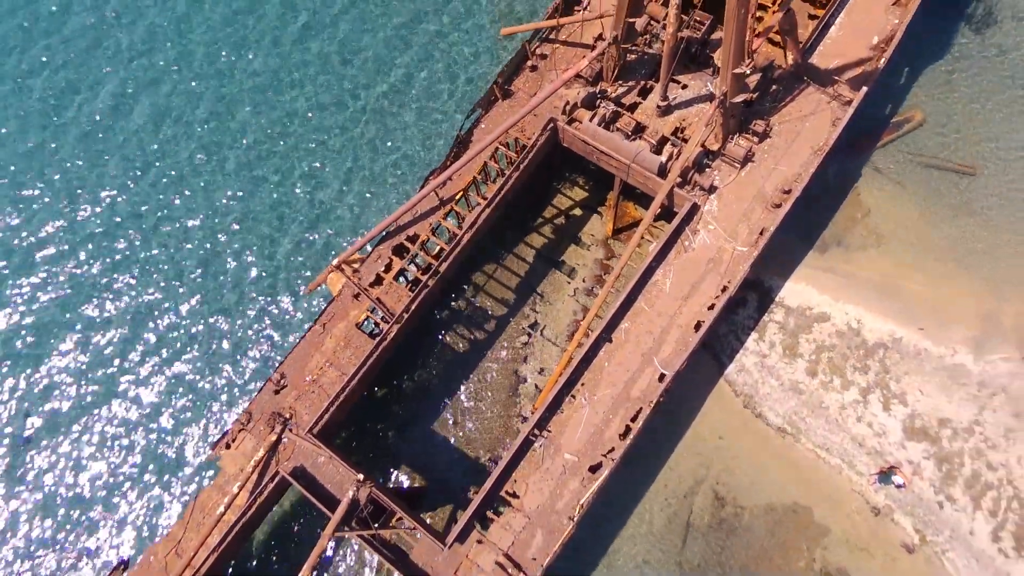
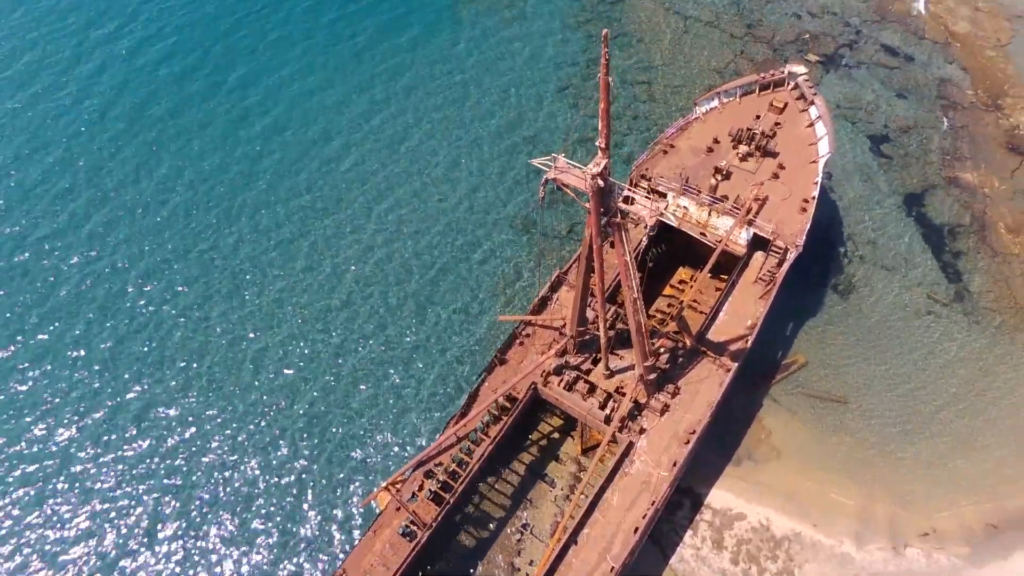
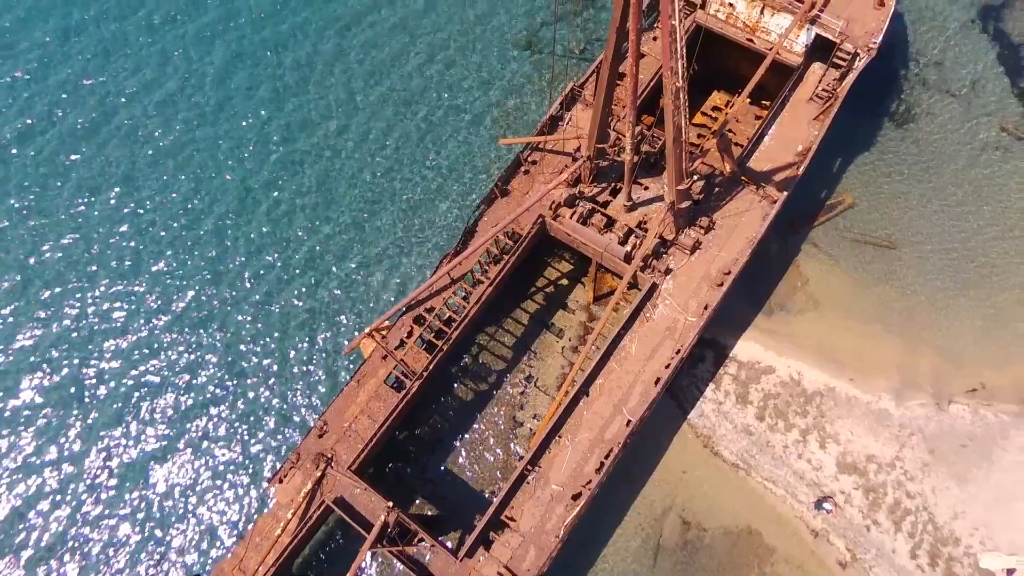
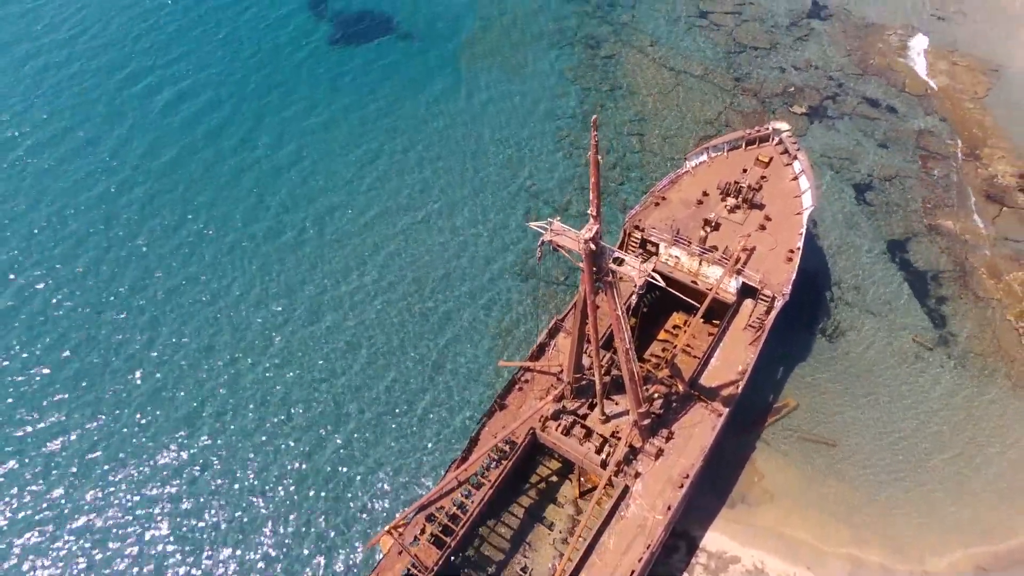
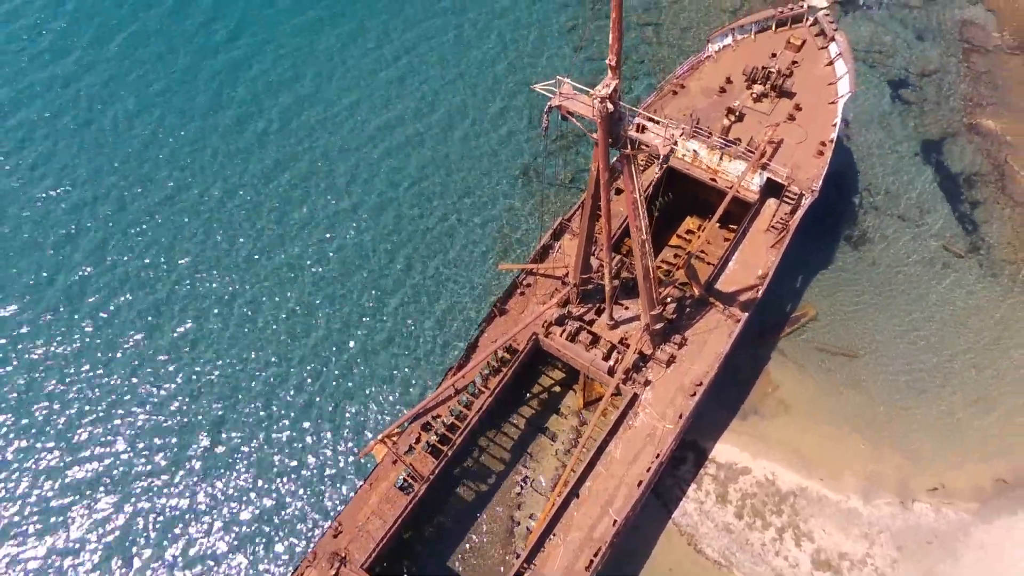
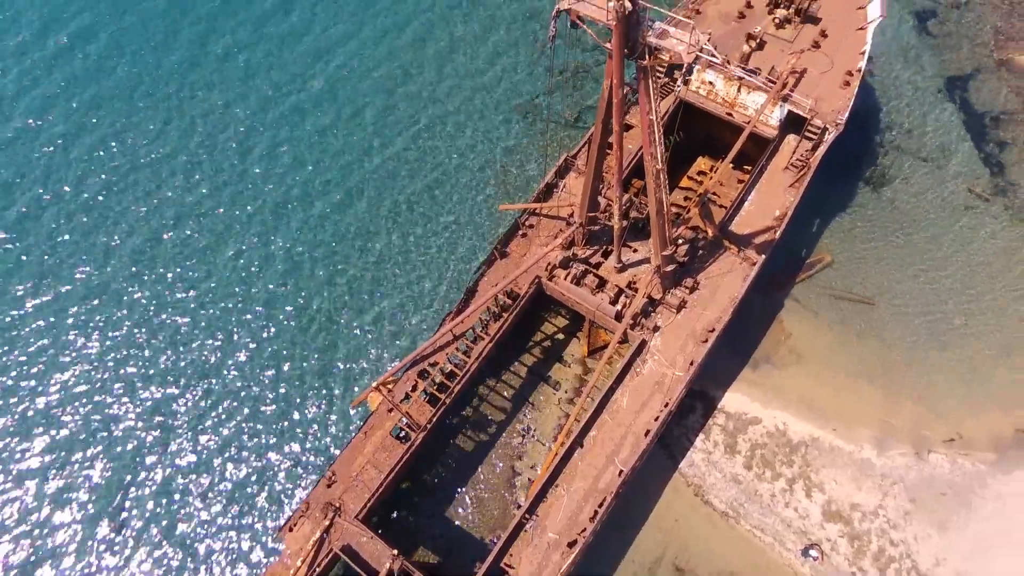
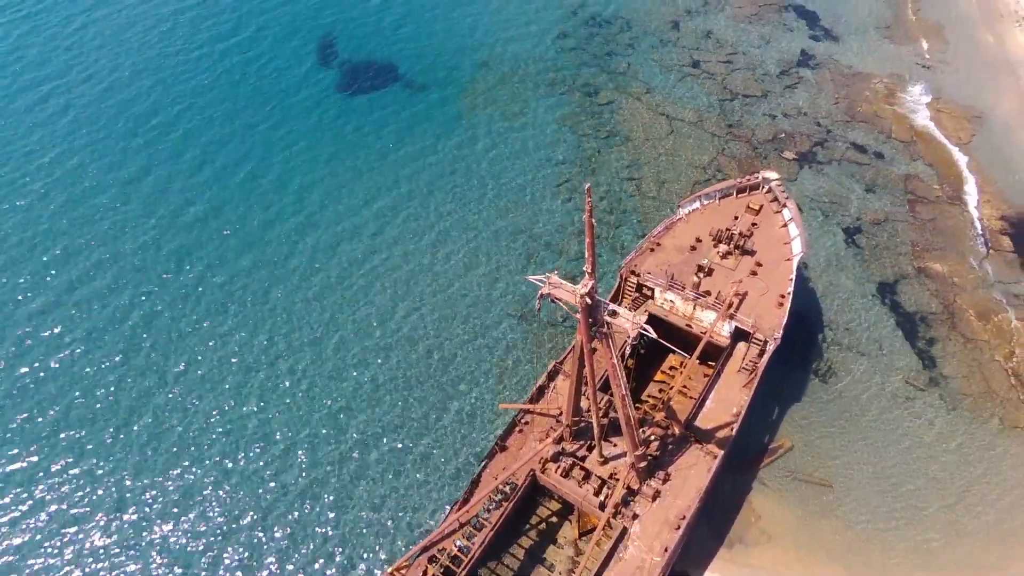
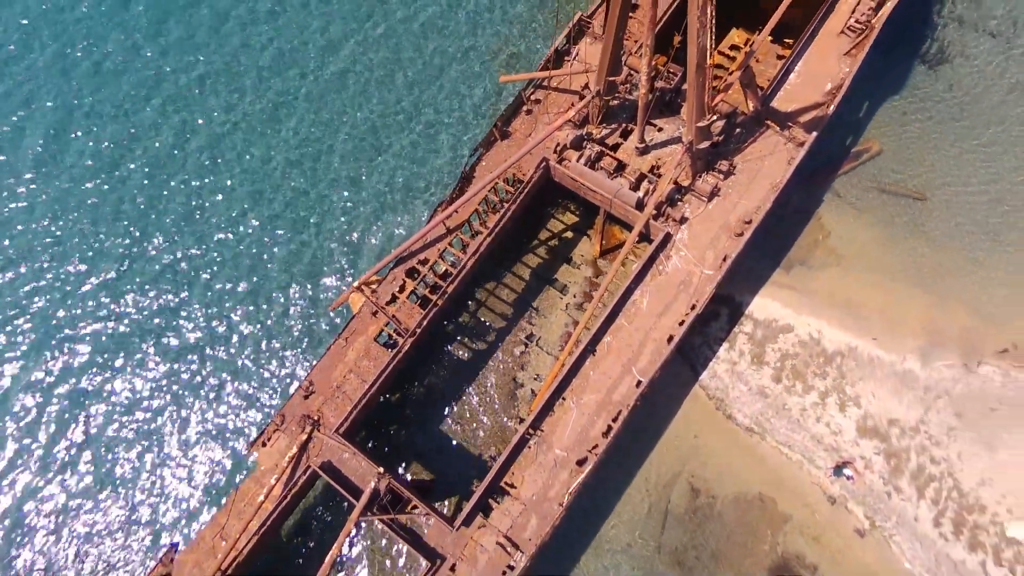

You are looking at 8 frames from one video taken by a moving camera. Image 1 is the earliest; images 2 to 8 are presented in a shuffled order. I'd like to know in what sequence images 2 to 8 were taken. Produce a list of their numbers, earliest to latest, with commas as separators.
8, 3, 6, 5, 2, 4, 7
